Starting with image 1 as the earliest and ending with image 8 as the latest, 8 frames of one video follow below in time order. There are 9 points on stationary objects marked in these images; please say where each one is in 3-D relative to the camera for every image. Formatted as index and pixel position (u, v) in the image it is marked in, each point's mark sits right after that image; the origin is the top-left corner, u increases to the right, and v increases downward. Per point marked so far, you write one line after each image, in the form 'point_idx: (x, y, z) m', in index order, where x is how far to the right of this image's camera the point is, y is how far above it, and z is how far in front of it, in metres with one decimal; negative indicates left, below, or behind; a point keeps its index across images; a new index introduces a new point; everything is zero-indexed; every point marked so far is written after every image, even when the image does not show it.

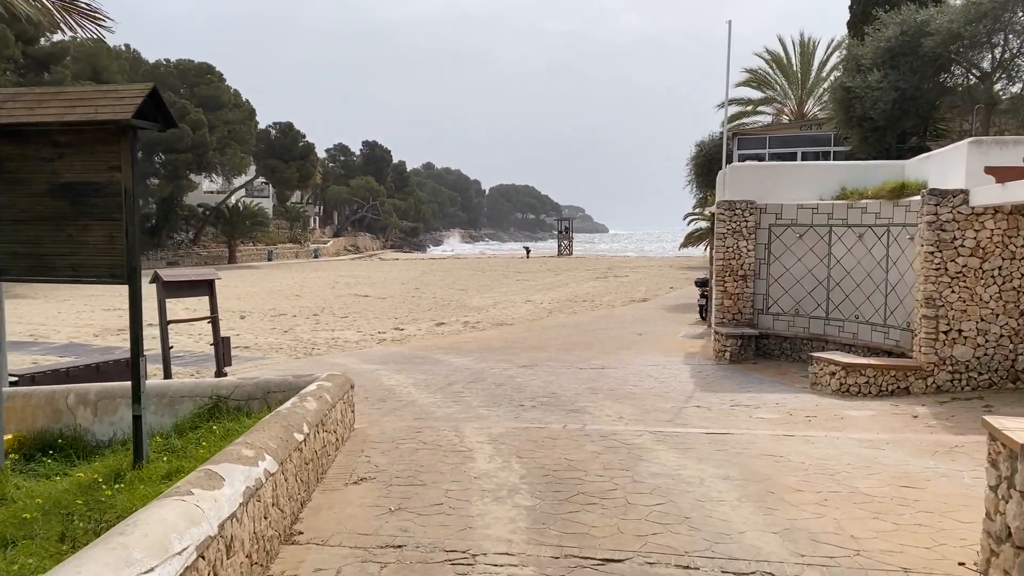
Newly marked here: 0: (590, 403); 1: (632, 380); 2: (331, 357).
0: (+0.8, -1.1, +7.9) m
1: (+1.4, -1.1, +9.2) m
2: (-3.0, -1.1, +13.2) m
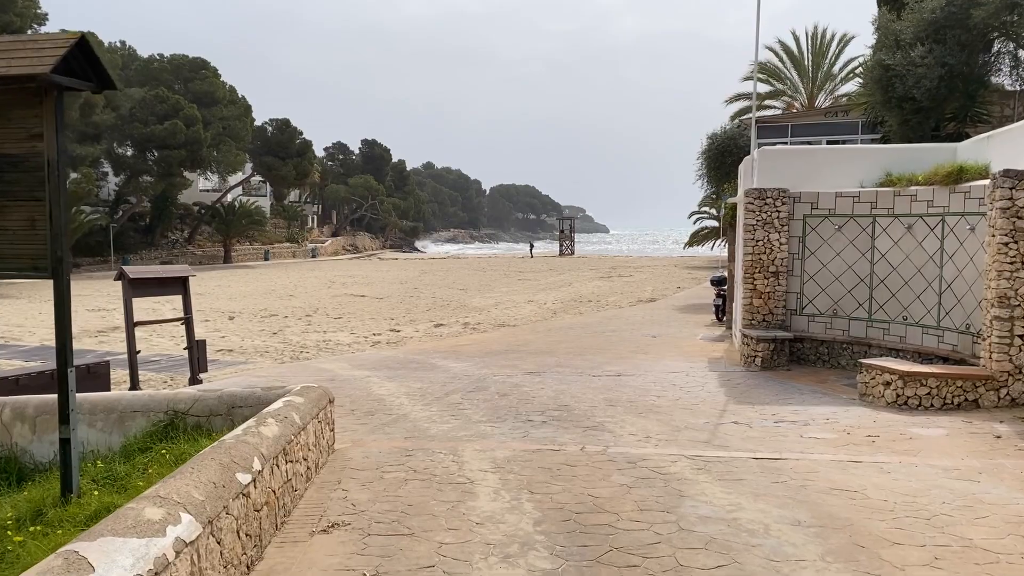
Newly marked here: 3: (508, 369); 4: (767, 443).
0: (+0.8, -1.1, +6.8) m
1: (+1.4, -1.0, +8.1) m
2: (-2.9, -1.1, +12.2) m
3: (0.0, -1.0, +10.0) m
4: (+1.8, -1.1, +5.8) m
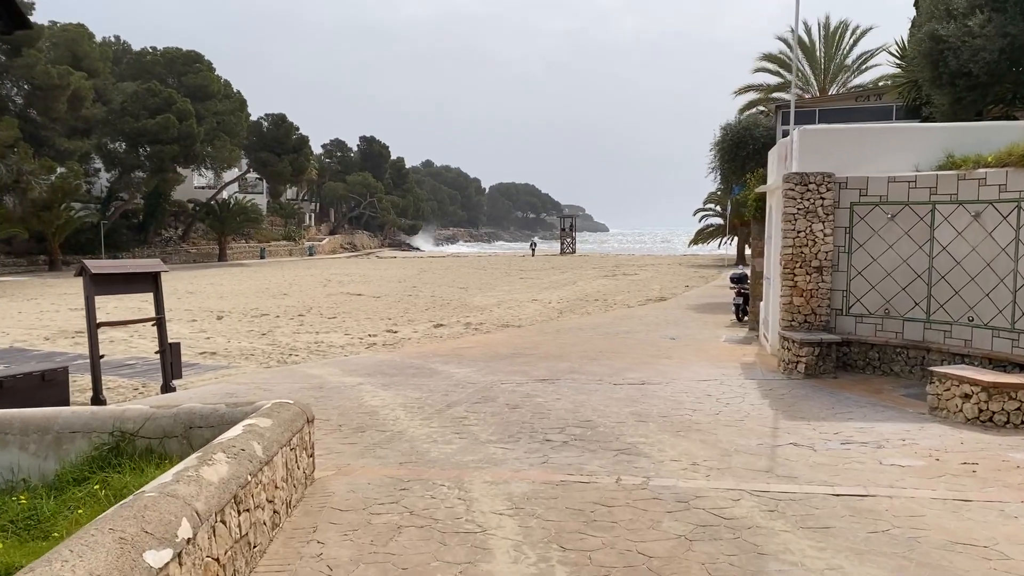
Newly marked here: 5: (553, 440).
0: (+0.9, -1.1, +5.7) m
1: (+1.5, -1.0, +7.0) m
2: (-2.8, -1.1, +11.1) m
3: (+0.1, -1.0, +9.0) m
4: (+1.9, -1.1, +4.7) m
5: (+0.3, -1.1, +5.8) m
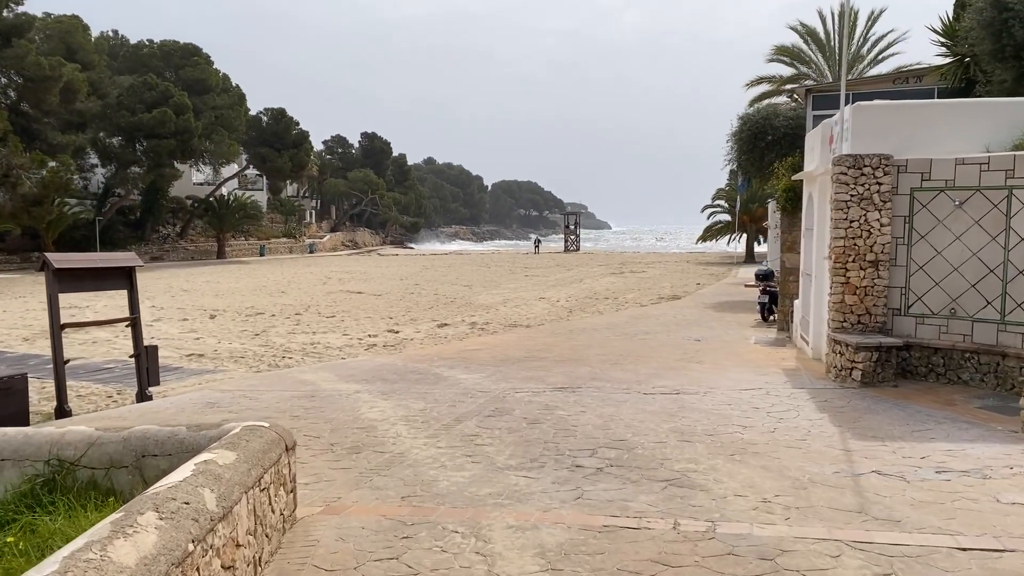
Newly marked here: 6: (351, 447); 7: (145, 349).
0: (+1.1, -1.1, +4.8) m
1: (+1.7, -1.0, +6.1) m
2: (-2.6, -1.0, +10.2) m
3: (+0.2, -0.9, +8.0) m
4: (+2.1, -1.1, +3.8) m
5: (+0.4, -1.1, +4.9) m
6: (-1.1, -1.1, +5.7) m
7: (-3.8, -0.6, +8.4) m
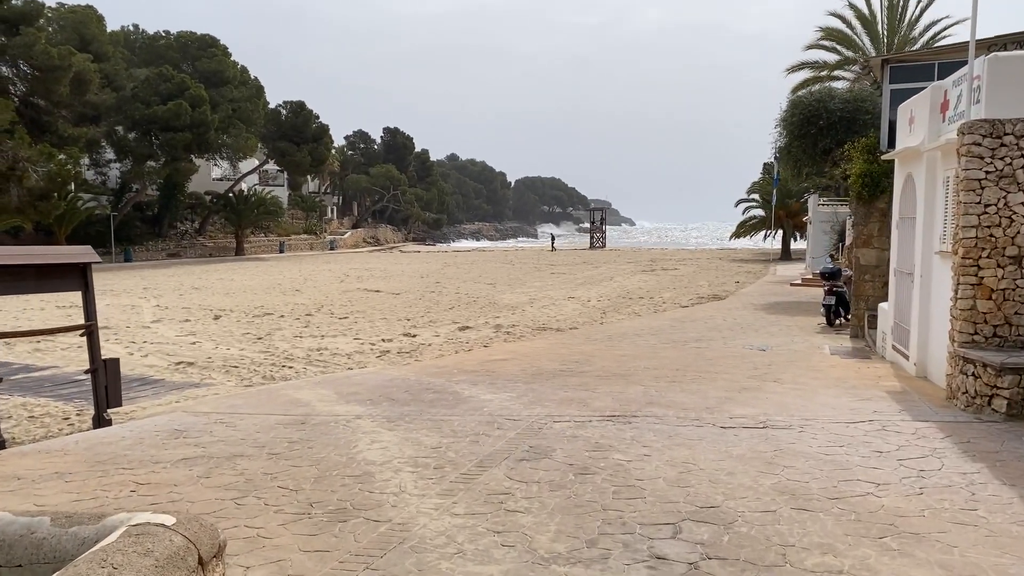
0: (+1.3, -1.1, +3.2) m
1: (+1.9, -1.0, +4.5) m
2: (-2.3, -1.0, +8.7) m
3: (+0.5, -1.0, +6.4) m
4: (+2.2, -1.1, +2.2) m
5: (+0.6, -1.1, +3.3) m
6: (-0.9, -1.1, +4.2) m
7: (-3.5, -0.6, +6.9) m
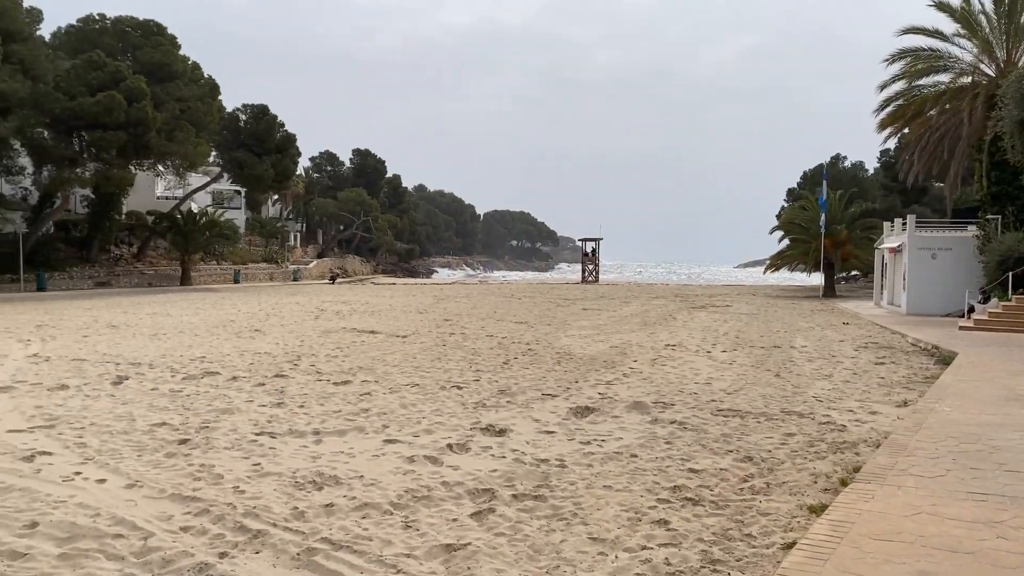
0: (+2.0, -1.1, +2.3) m
1: (+2.8, -1.0, +3.5) m
2: (-0.7, -1.1, +8.3) m
3: (+1.7, -1.0, +5.6) m
4: (+2.8, -1.1, +1.1) m
5: (+1.4, -1.1, +2.5) m
6: (0.0, -1.2, +3.6) m
7: (-2.2, -0.6, +6.7) m
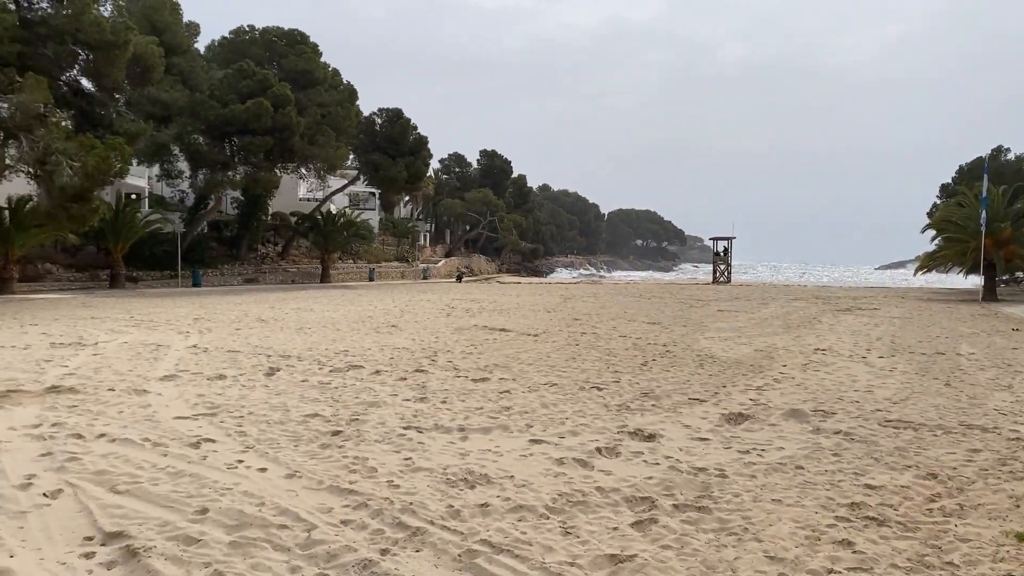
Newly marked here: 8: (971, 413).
0: (+2.5, -1.1, +1.8) m
1: (+3.5, -1.1, +2.8) m
2: (+0.7, -1.0, +8.1) m
3: (+2.7, -1.0, +5.1) m
4: (+3.1, -1.1, +0.5) m
5: (+1.9, -1.1, +2.1) m
6: (+0.7, -1.1, +3.4) m
7: (-1.0, -0.6, +6.8) m
8: (+3.7, -0.9, +6.7) m
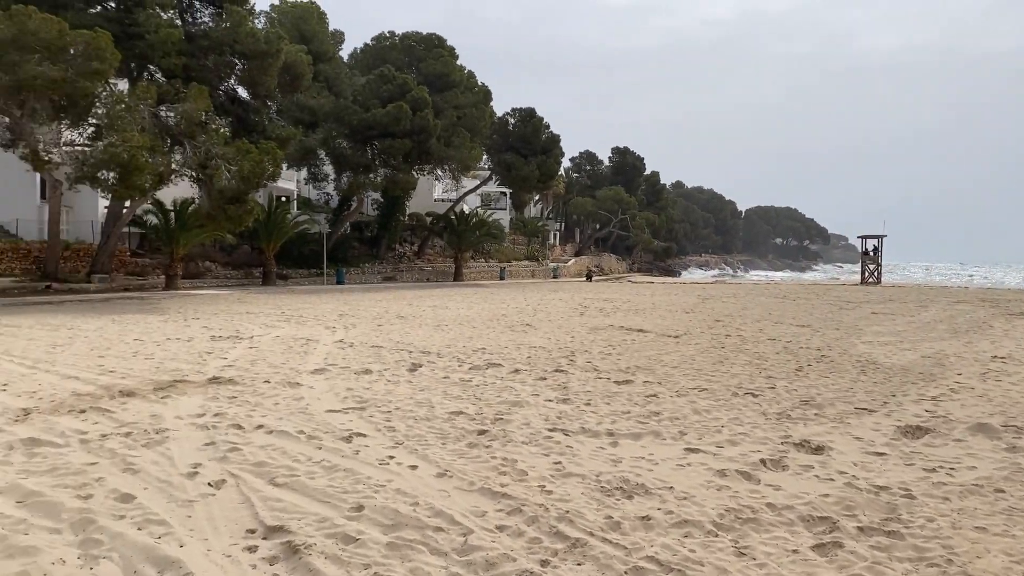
0: (+2.8, -1.1, +1.1) m
1: (+4.0, -1.1, +2.0) m
2: (+2.1, -1.0, +7.7) m
3: (+3.6, -1.0, +4.4) m
4: (+3.2, -1.1, -0.2) m
5: (+2.3, -1.1, +1.5) m
6: (+1.3, -1.1, +3.0) m
7: (+0.2, -0.6, +6.6) m
8: (+4.9, -0.9, +5.8) m
